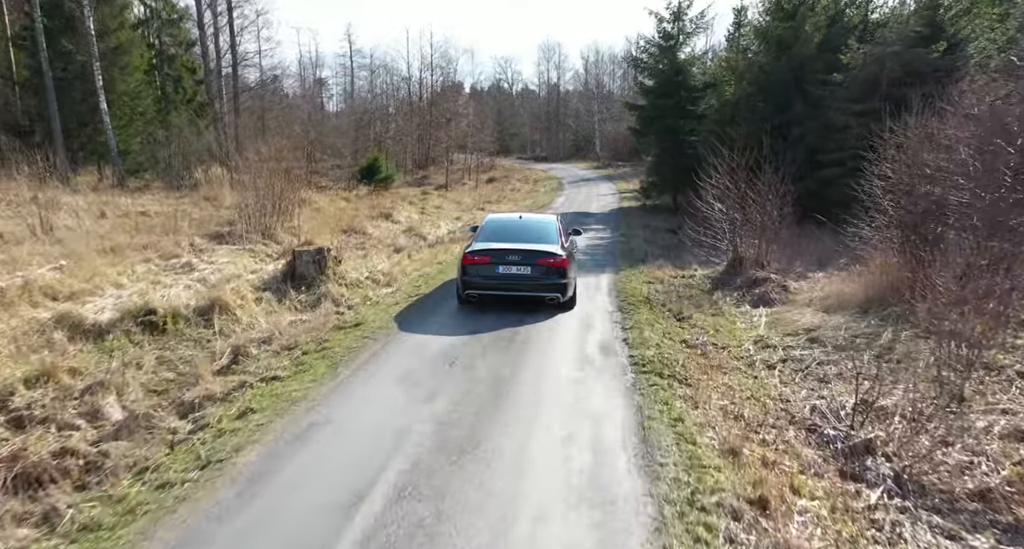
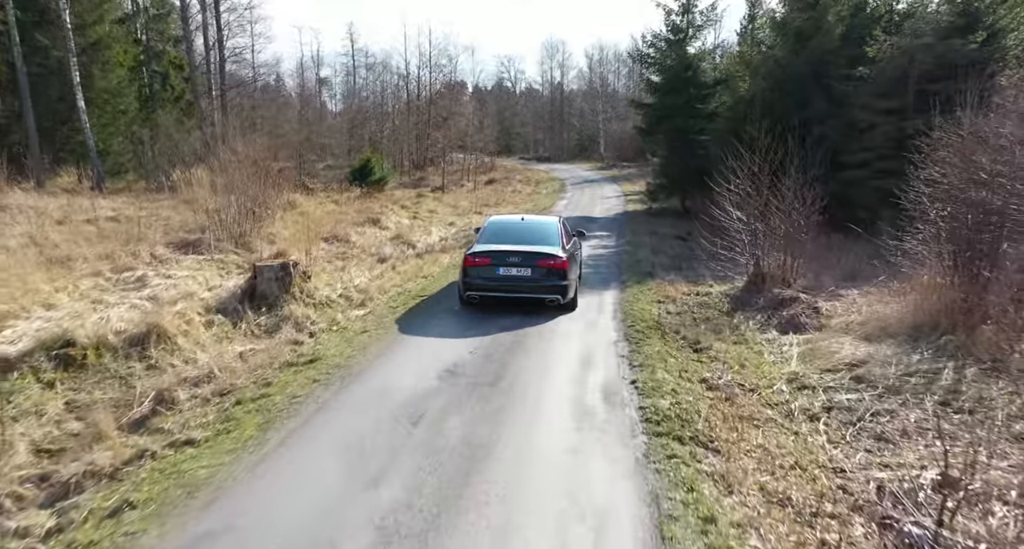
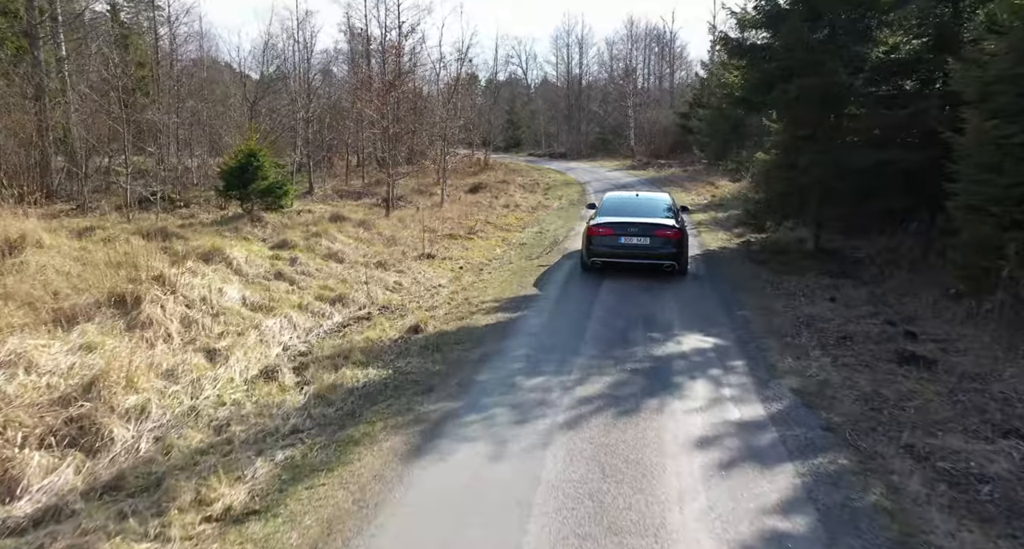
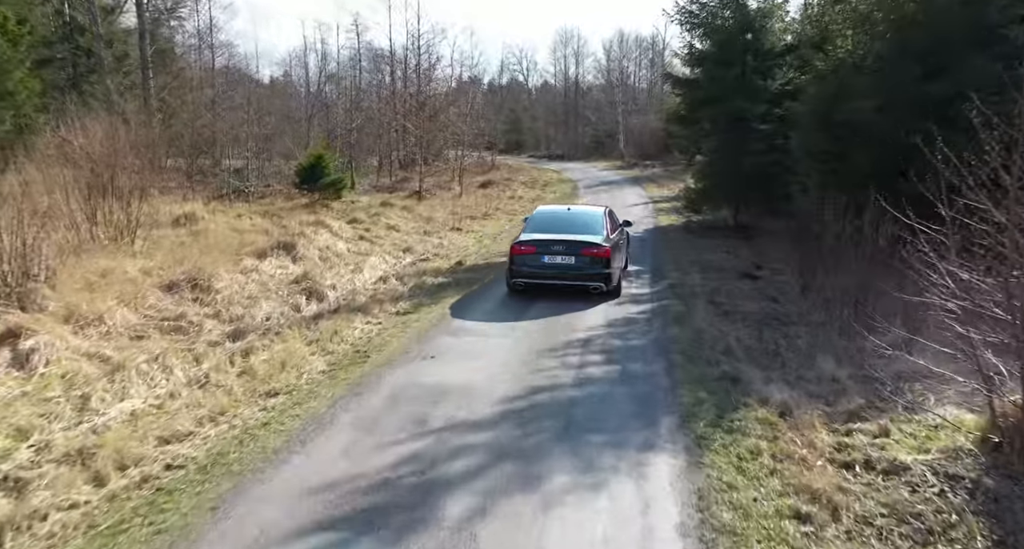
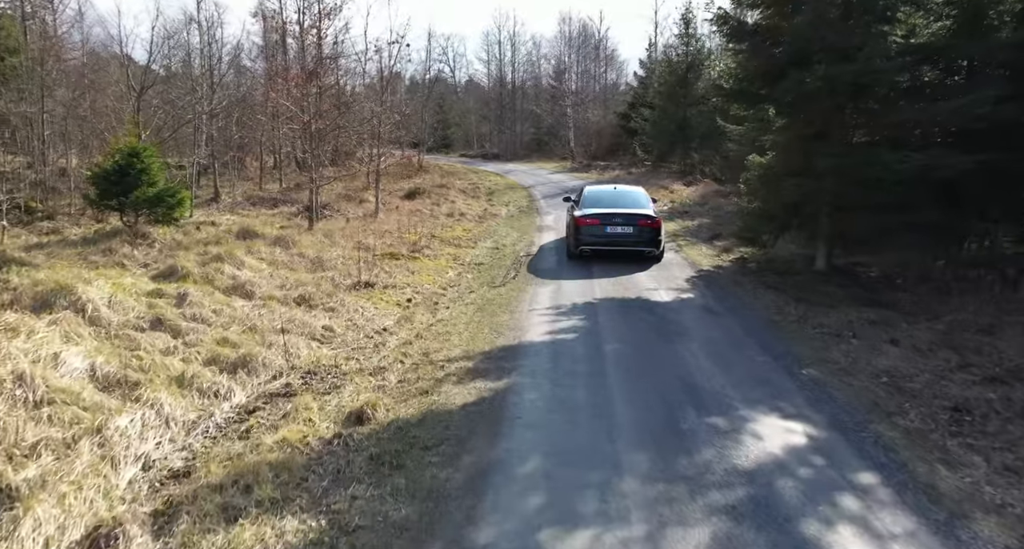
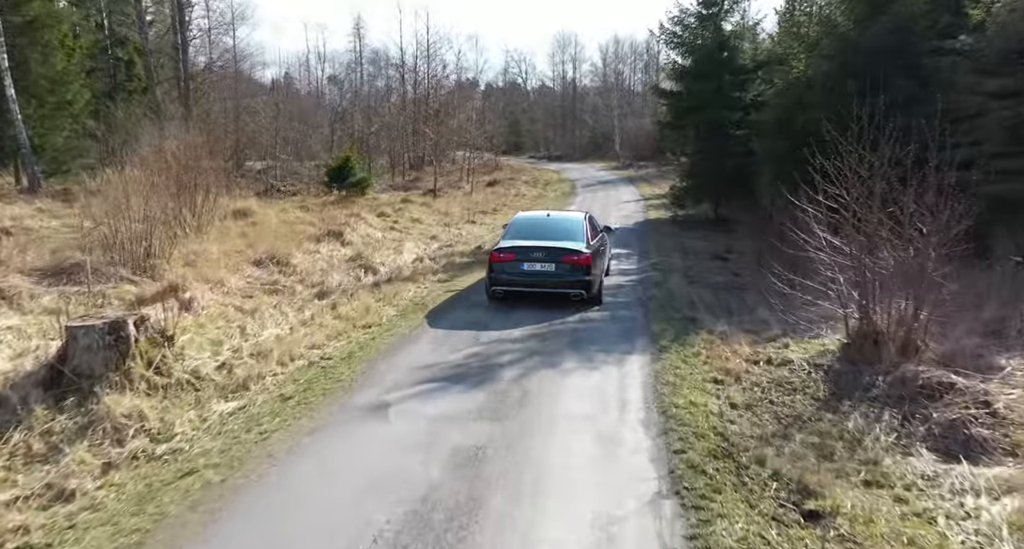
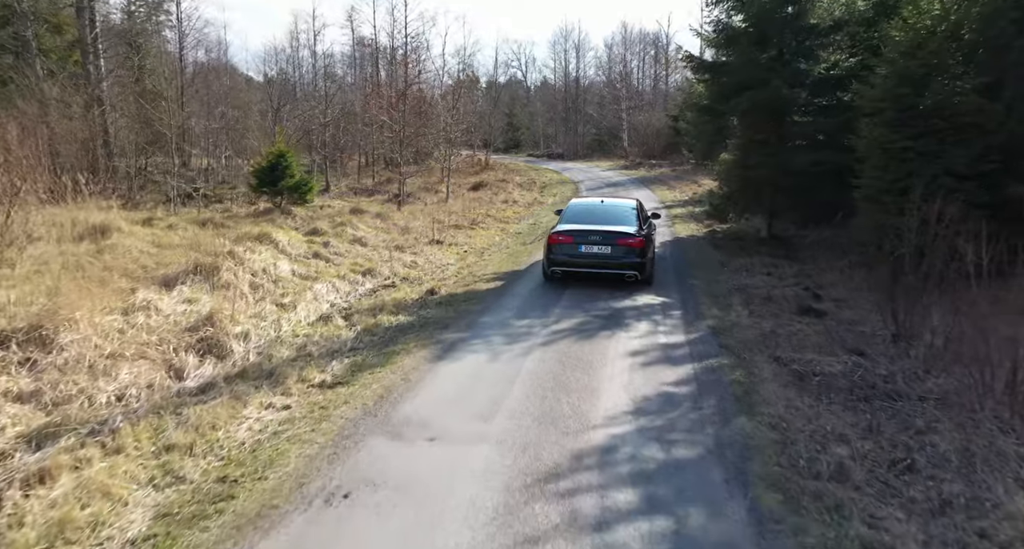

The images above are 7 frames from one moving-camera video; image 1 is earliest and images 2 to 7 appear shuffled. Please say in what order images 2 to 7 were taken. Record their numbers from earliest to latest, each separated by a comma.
2, 6, 4, 7, 3, 5
